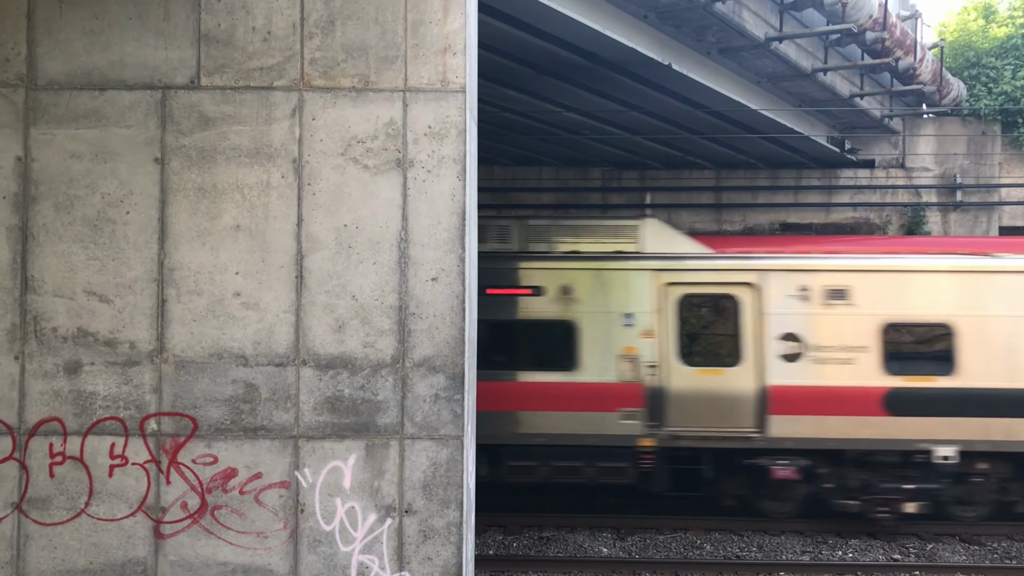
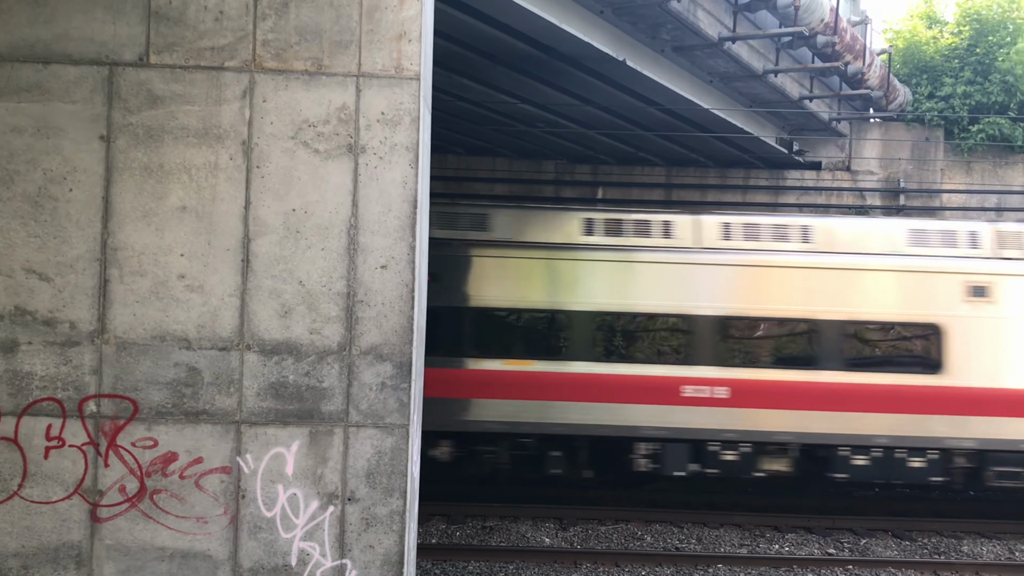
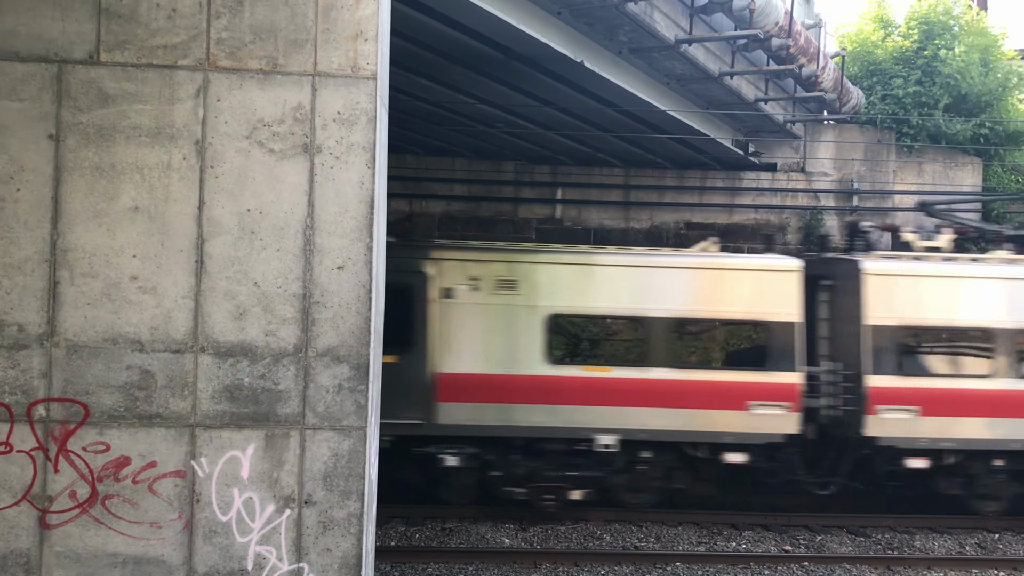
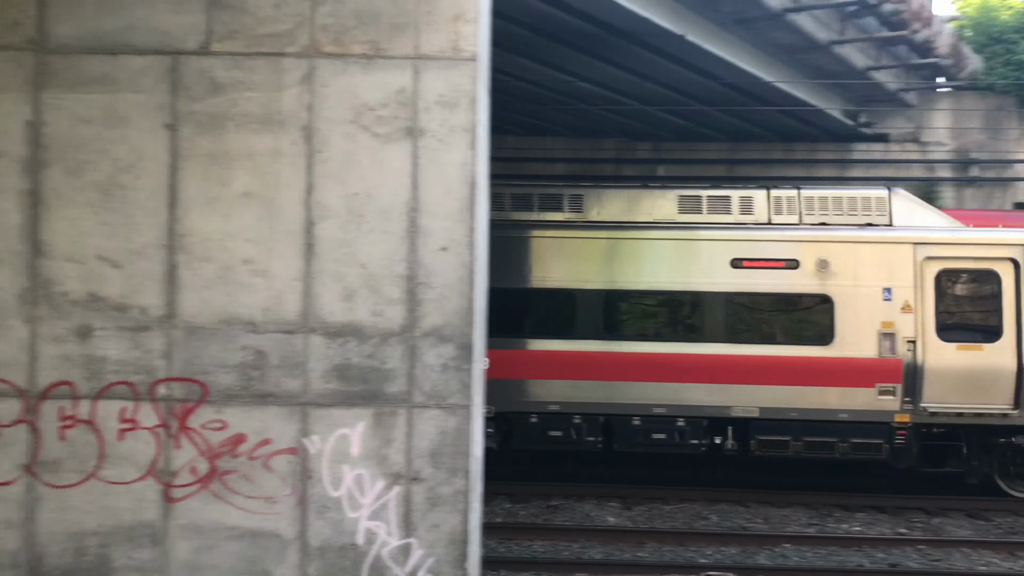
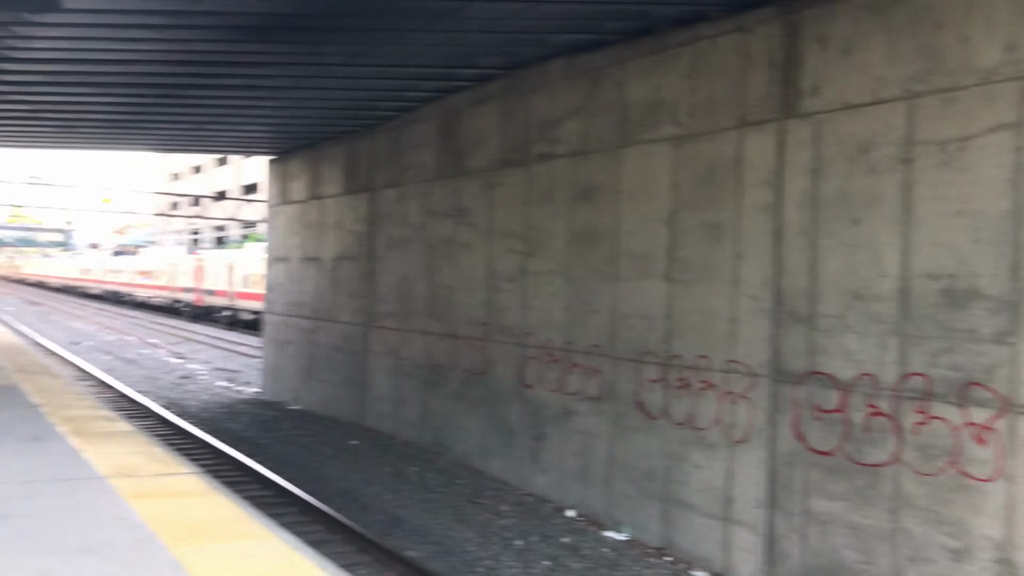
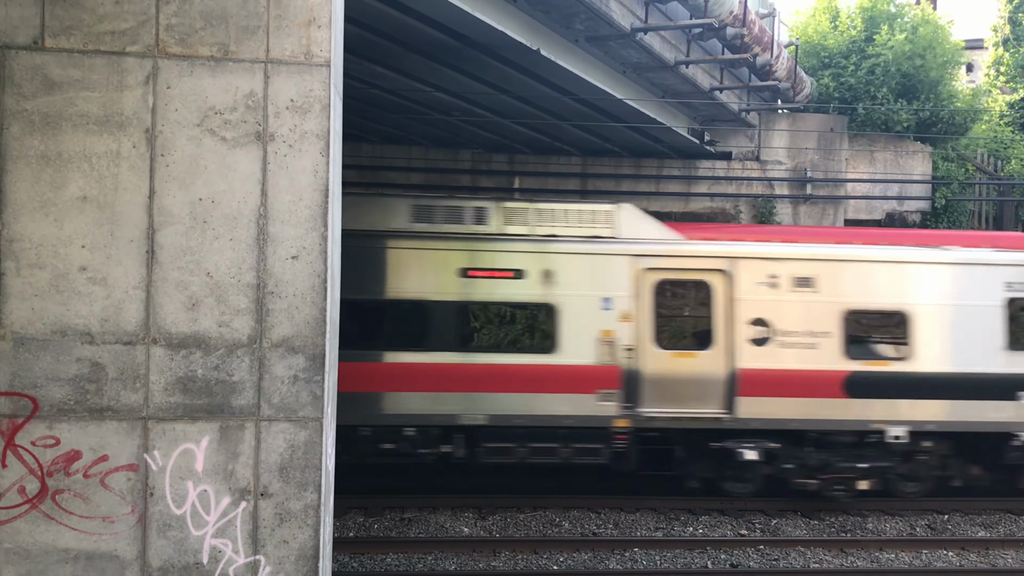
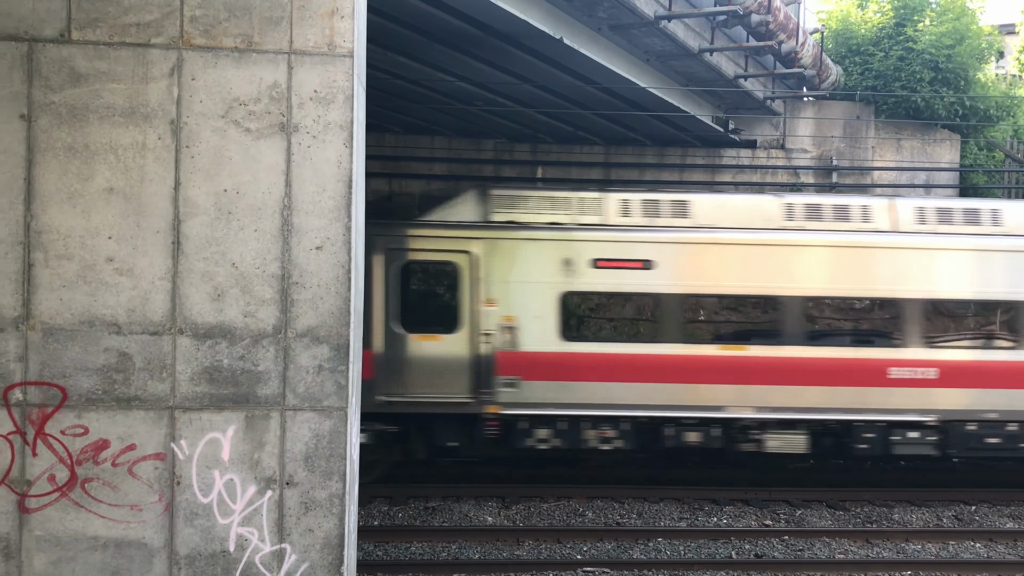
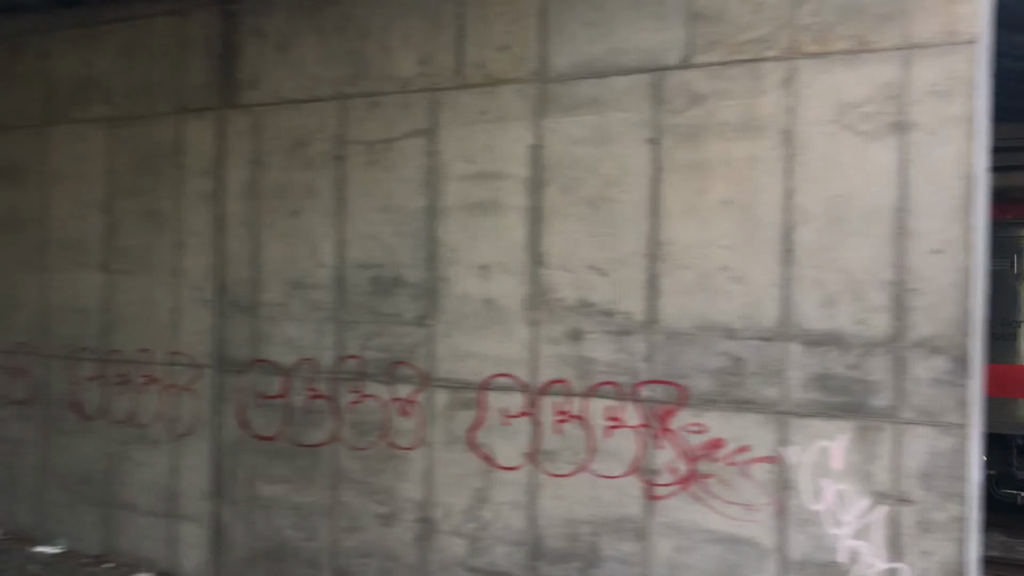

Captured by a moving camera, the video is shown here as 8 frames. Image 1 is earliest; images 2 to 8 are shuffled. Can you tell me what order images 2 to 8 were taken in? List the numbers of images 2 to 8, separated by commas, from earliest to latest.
2, 3, 6, 7, 4, 8, 5
